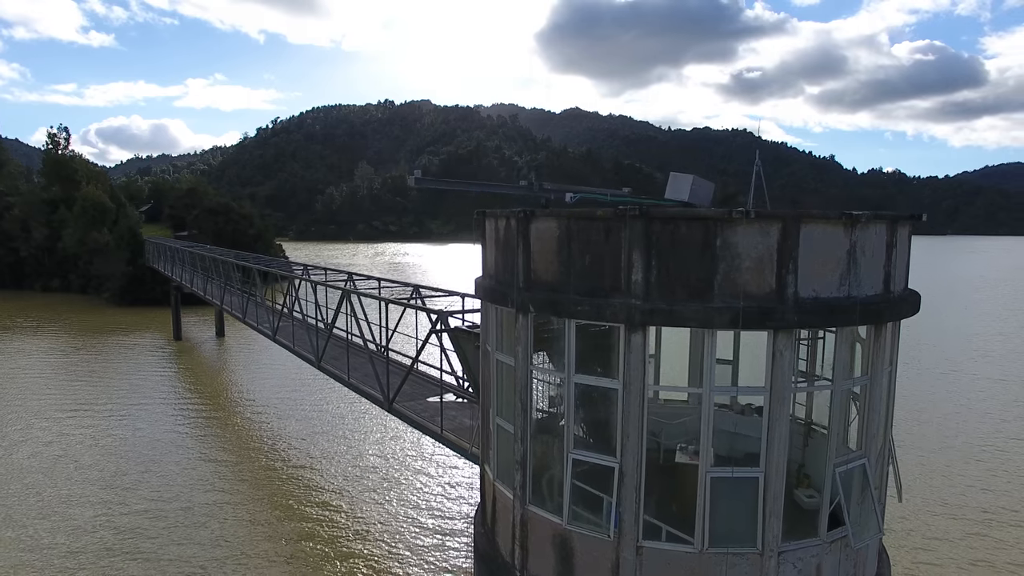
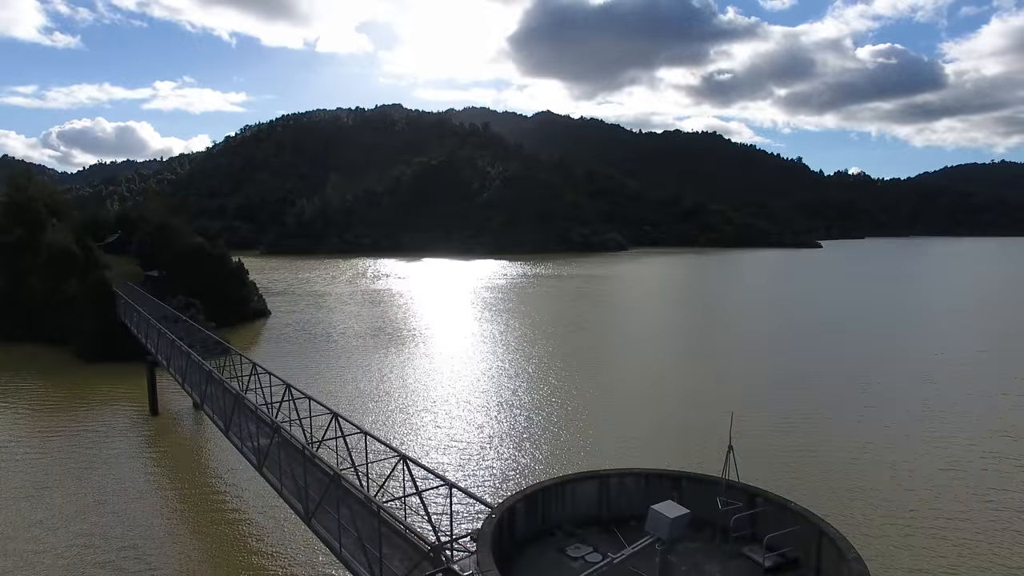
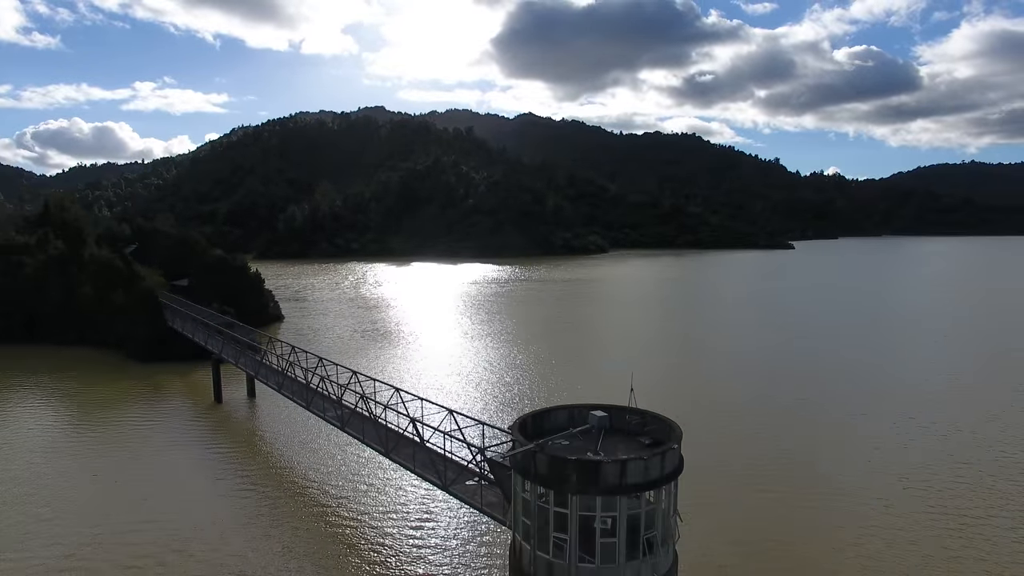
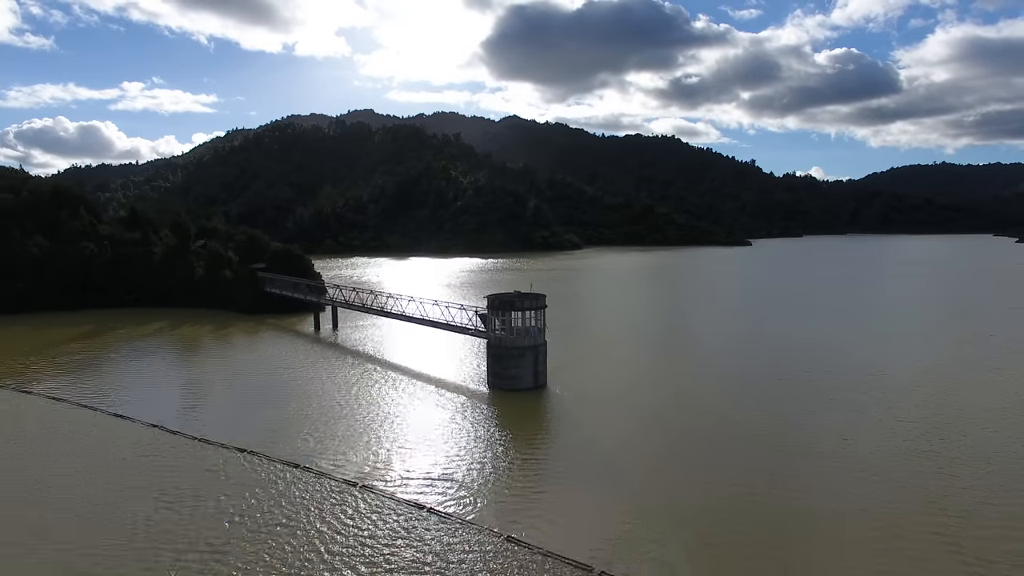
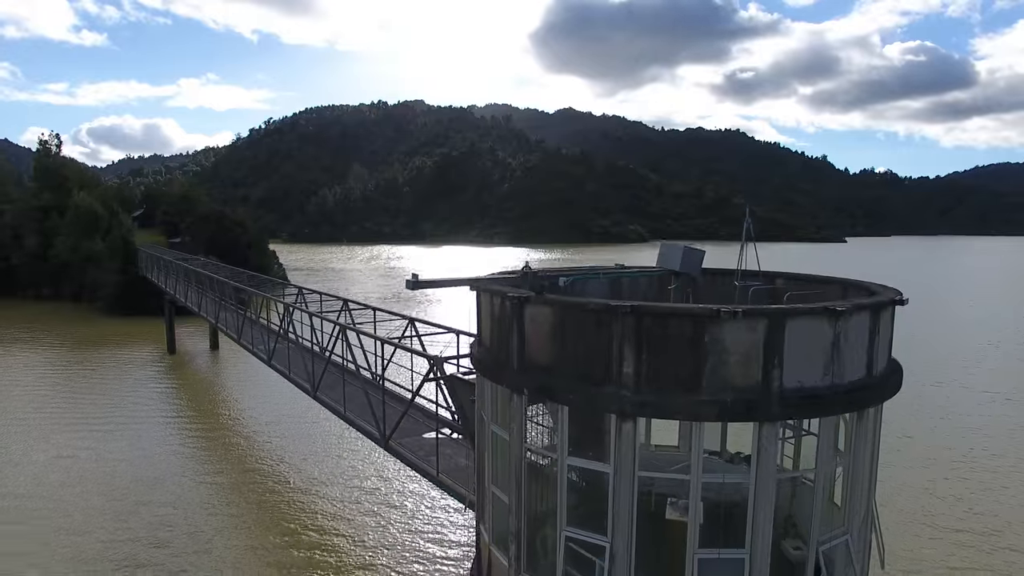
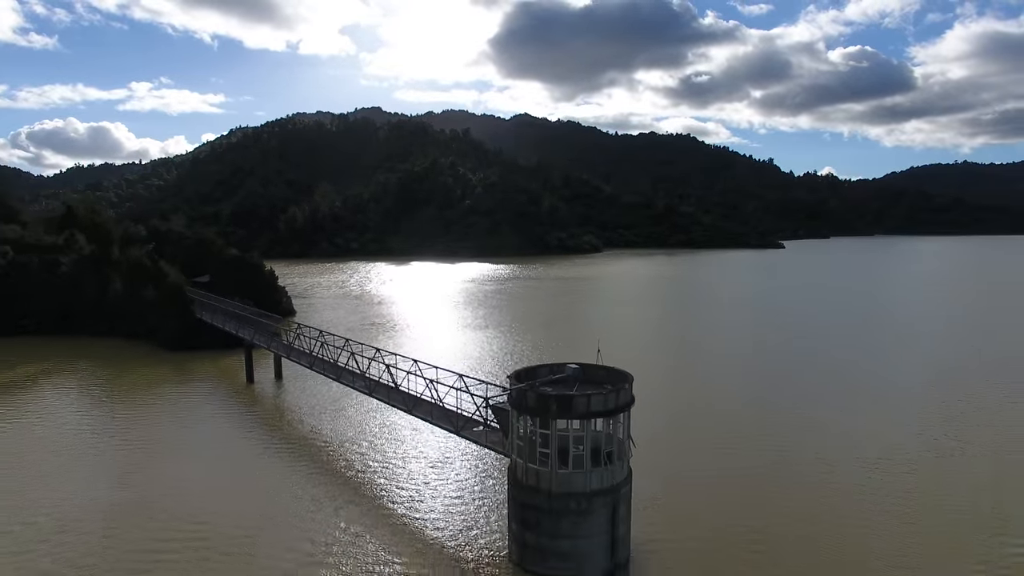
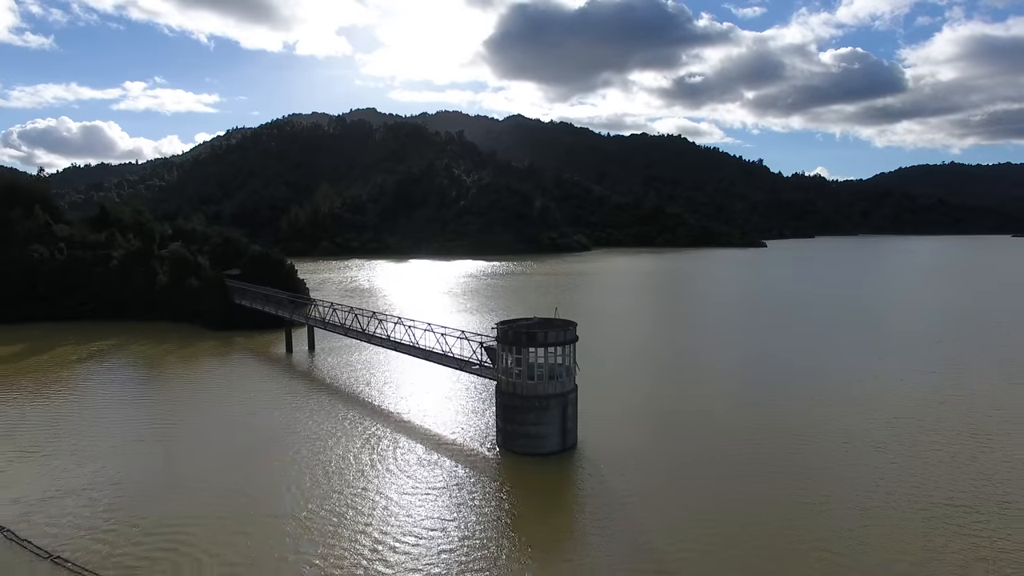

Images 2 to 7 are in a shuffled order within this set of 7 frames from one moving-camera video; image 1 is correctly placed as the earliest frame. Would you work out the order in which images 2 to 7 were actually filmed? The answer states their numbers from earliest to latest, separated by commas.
5, 2, 3, 6, 7, 4
